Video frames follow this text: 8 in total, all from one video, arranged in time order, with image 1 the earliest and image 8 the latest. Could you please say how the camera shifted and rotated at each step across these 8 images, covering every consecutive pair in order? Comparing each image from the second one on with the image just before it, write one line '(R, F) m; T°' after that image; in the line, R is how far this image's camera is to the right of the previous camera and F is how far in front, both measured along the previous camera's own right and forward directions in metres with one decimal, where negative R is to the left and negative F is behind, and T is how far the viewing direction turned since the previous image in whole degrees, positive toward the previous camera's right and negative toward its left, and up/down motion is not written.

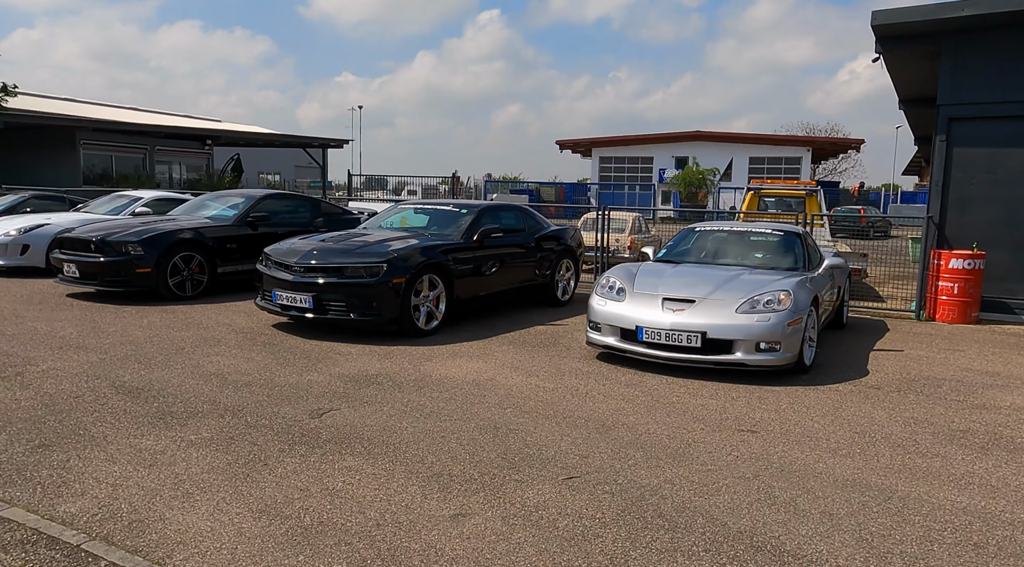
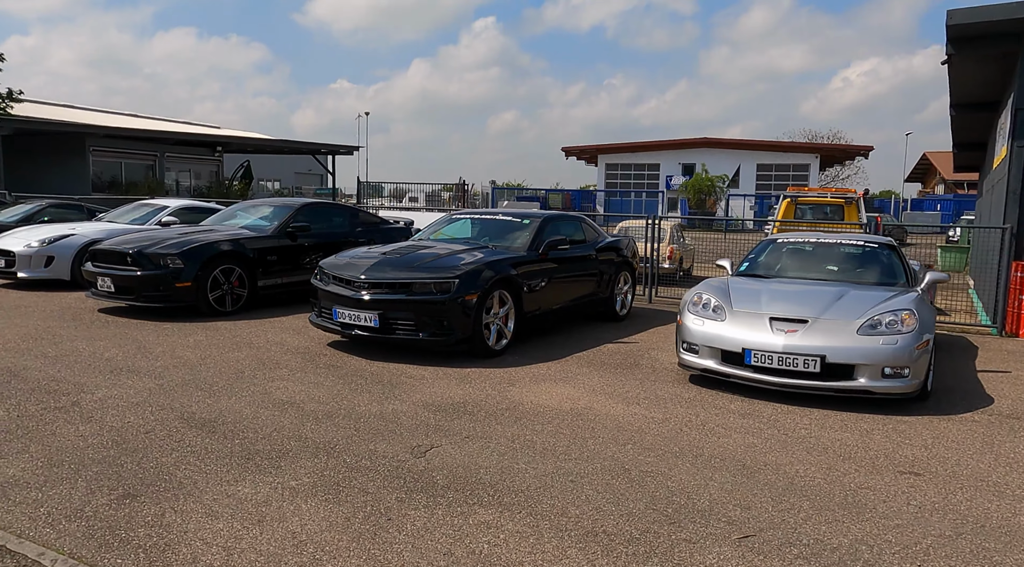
(-0.7, +0.5) m; 0°
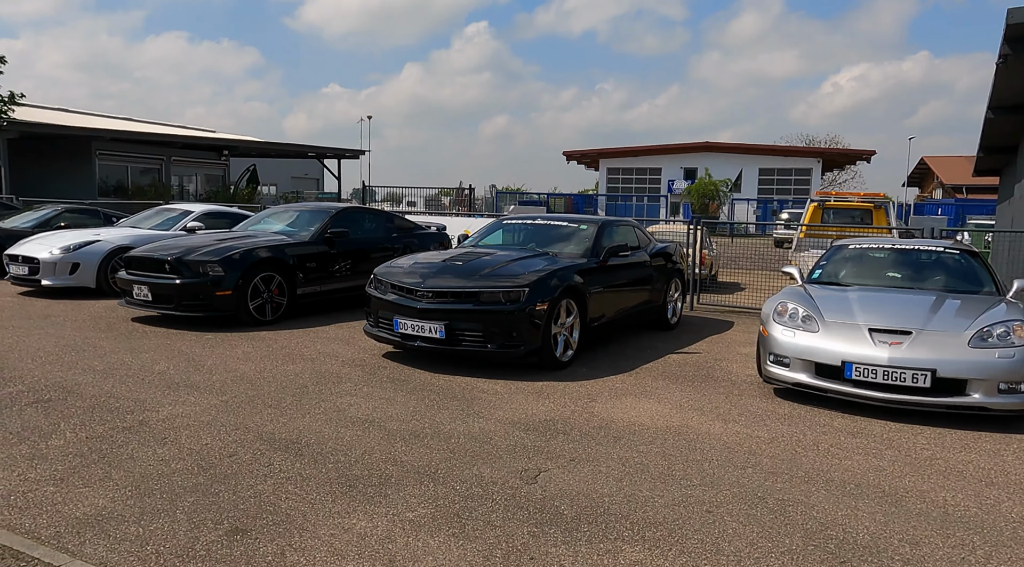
(-0.6, +0.3) m; 0°
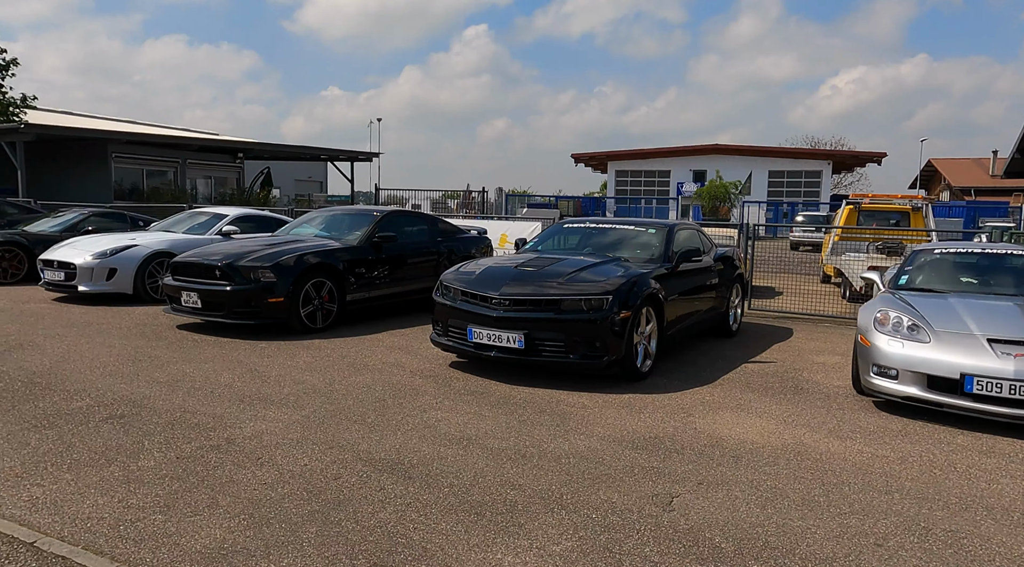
(-0.6, +0.3) m; 0°
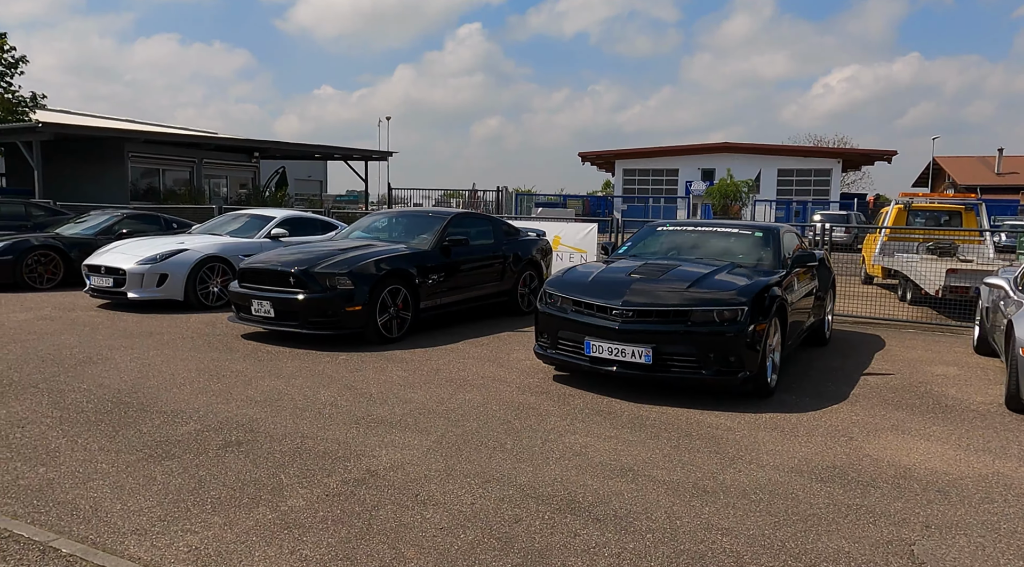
(-0.9, +0.4) m; 0°
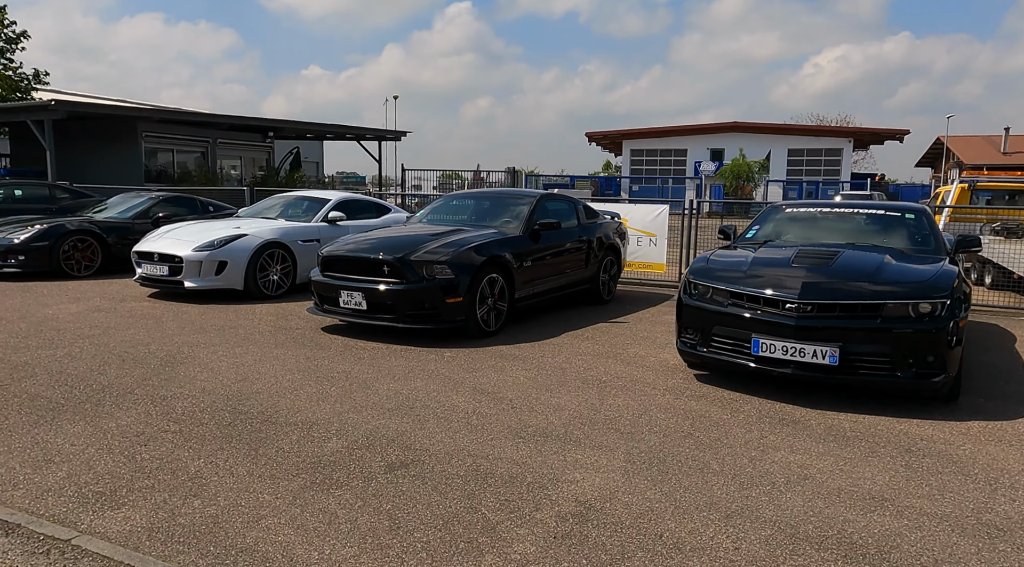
(-1.1, +0.7) m; 0°
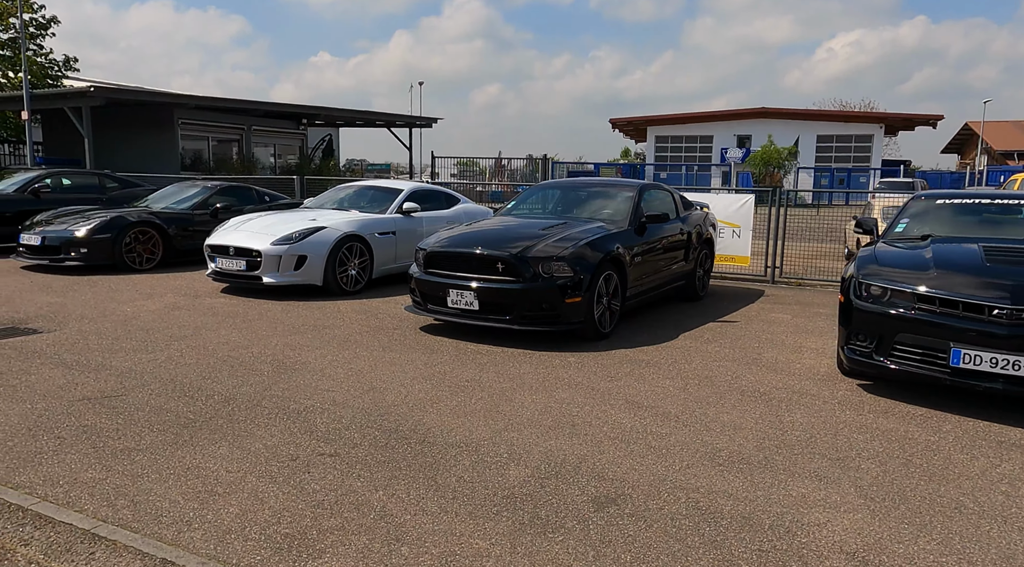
(-0.9, +0.5) m; -1°
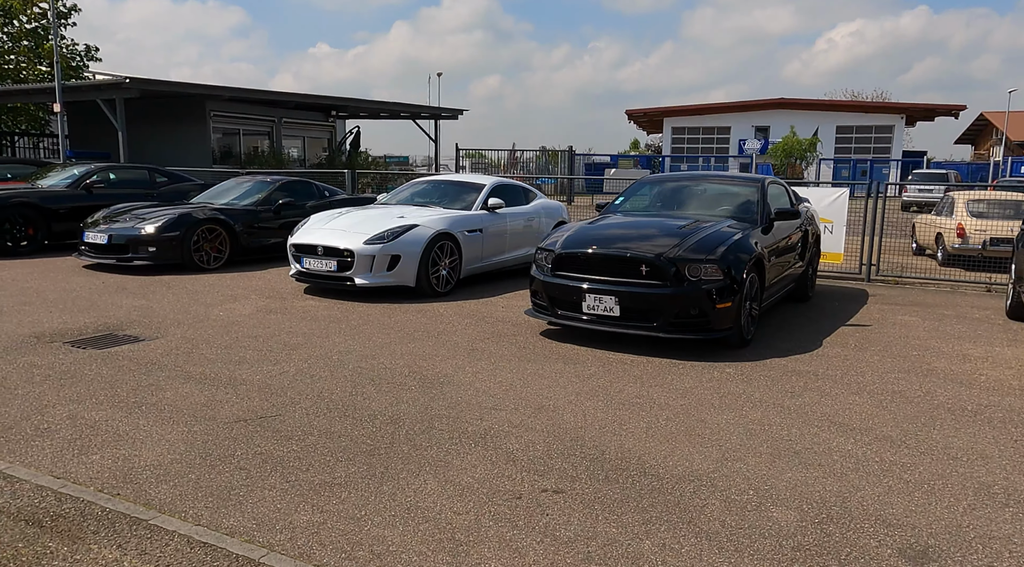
(-1.1, +0.5) m; -1°
